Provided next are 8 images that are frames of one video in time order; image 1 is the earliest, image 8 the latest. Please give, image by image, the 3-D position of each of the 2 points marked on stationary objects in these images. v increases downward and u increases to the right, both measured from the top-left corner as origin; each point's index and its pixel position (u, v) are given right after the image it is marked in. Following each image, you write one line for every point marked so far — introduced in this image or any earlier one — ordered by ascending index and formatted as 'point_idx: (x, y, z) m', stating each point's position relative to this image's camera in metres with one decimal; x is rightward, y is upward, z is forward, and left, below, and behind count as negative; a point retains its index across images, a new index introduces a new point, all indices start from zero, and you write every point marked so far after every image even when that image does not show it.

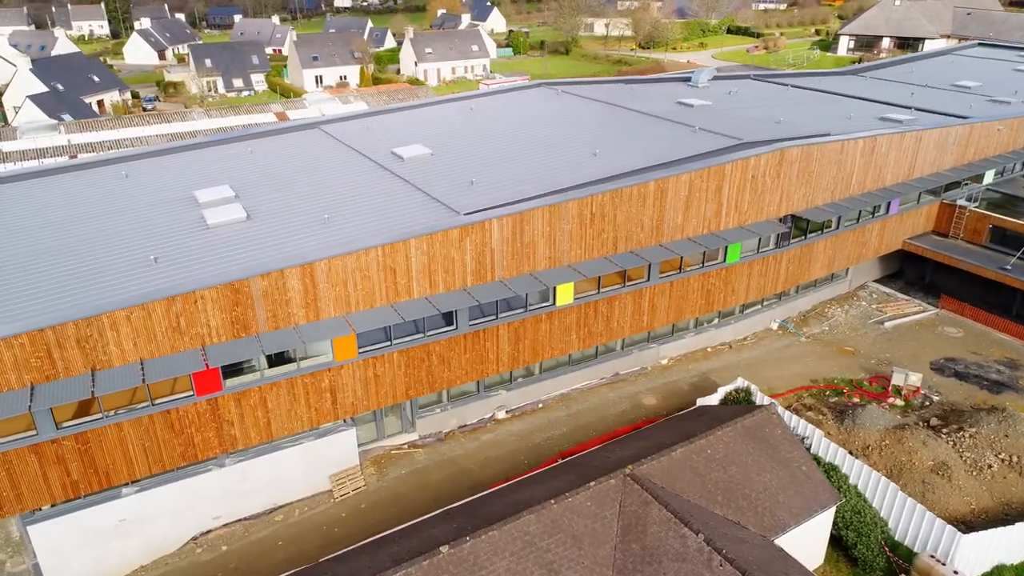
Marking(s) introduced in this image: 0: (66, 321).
0: (-10.0, -0.8, +16.4) m
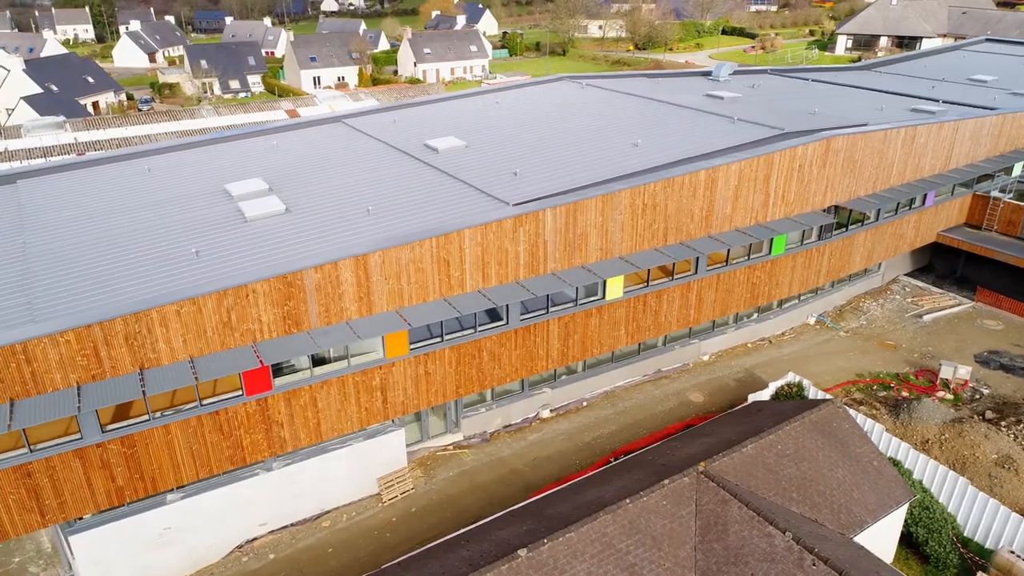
0: (-8.3, -0.6, +15.4) m
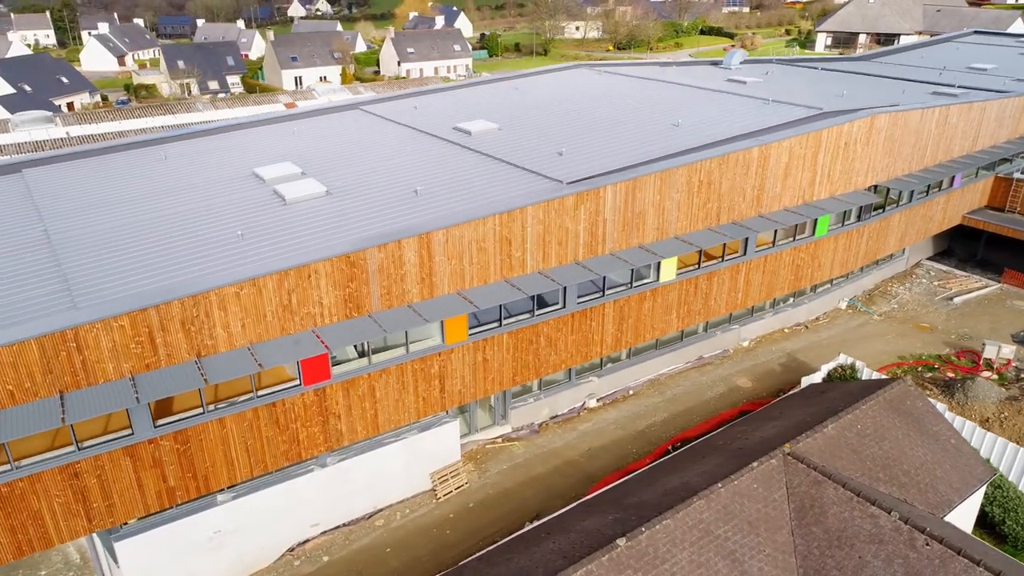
0: (-6.6, -0.2, +14.1) m
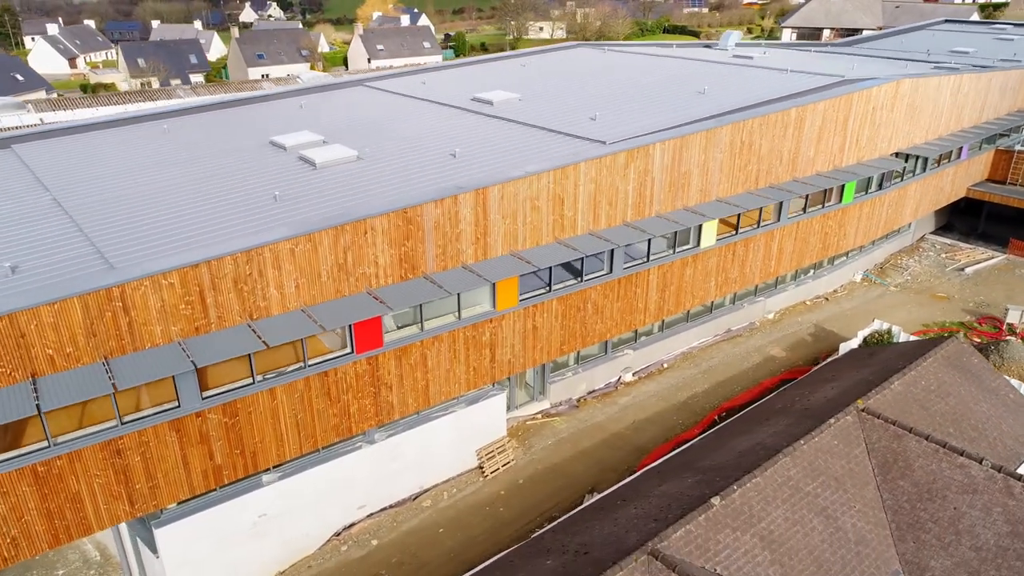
0: (-5.1, +0.6, +12.9) m
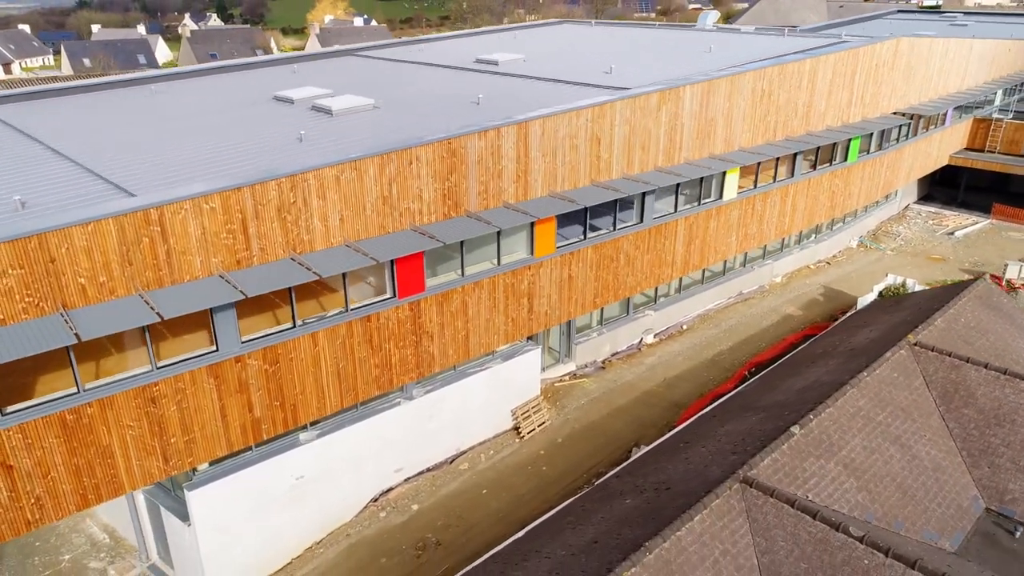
0: (-3.9, +1.7, +11.8) m
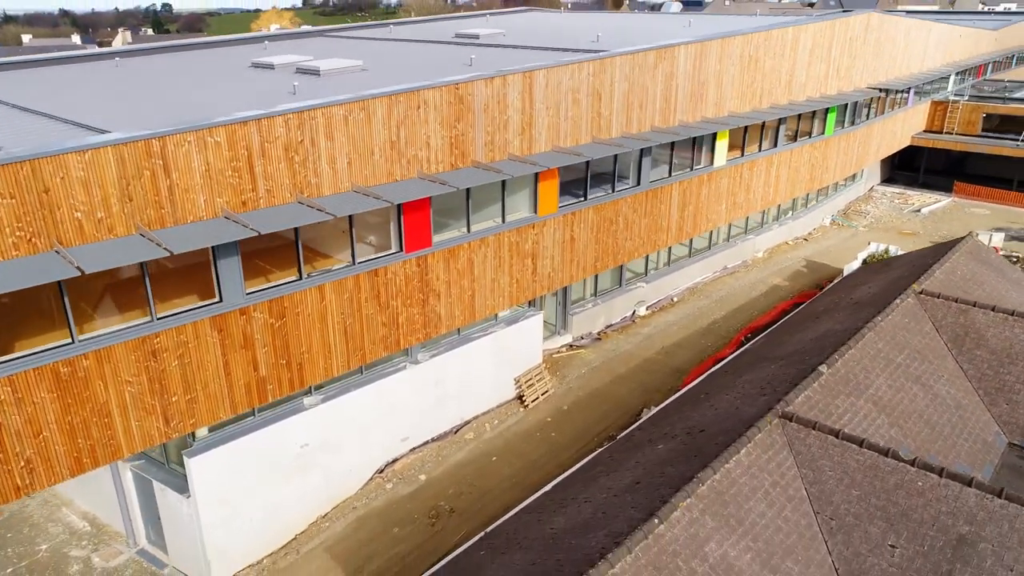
0: (-3.6, +2.6, +11.0) m
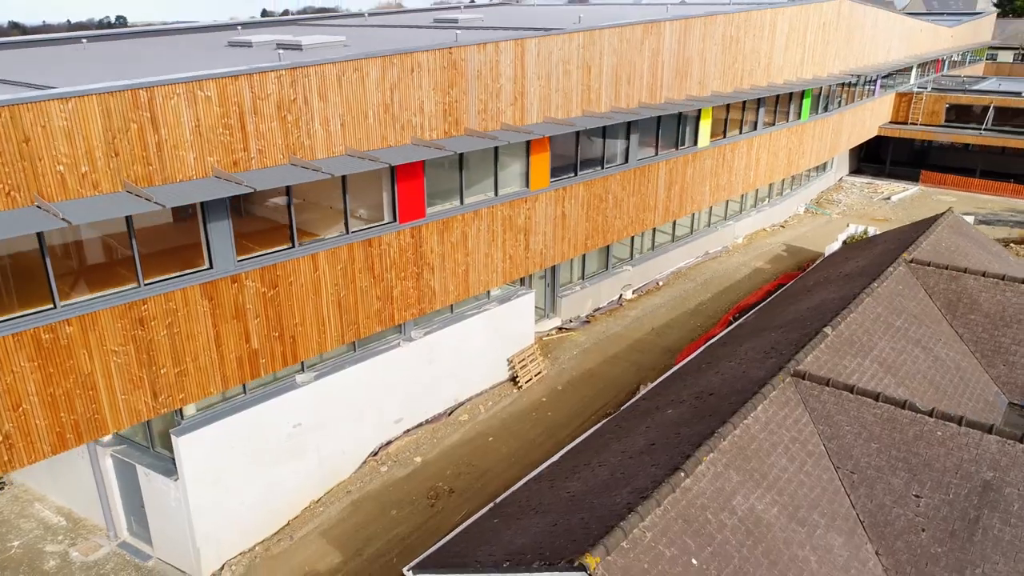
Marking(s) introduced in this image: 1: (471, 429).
0: (-3.5, +3.1, +10.5) m
1: (-0.8, -2.9, +15.3) m
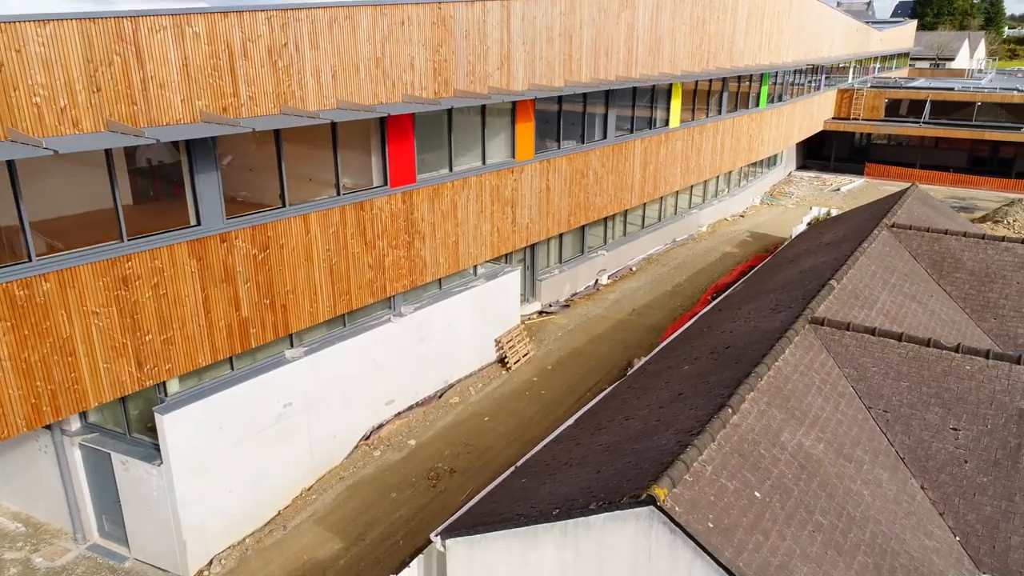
0: (-3.4, +3.7, +9.8) m
1: (-0.9, -2.4, +14.6) m
